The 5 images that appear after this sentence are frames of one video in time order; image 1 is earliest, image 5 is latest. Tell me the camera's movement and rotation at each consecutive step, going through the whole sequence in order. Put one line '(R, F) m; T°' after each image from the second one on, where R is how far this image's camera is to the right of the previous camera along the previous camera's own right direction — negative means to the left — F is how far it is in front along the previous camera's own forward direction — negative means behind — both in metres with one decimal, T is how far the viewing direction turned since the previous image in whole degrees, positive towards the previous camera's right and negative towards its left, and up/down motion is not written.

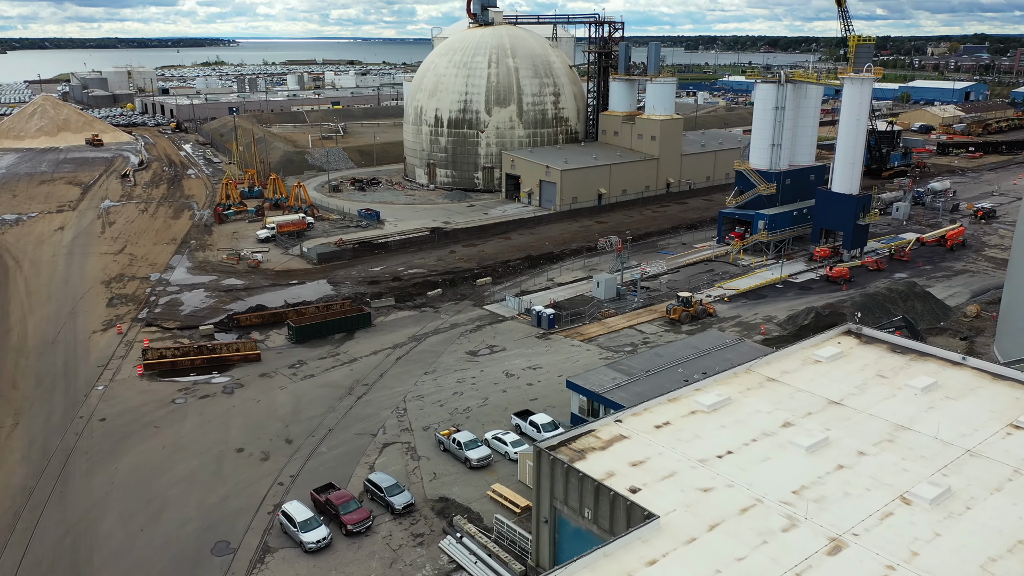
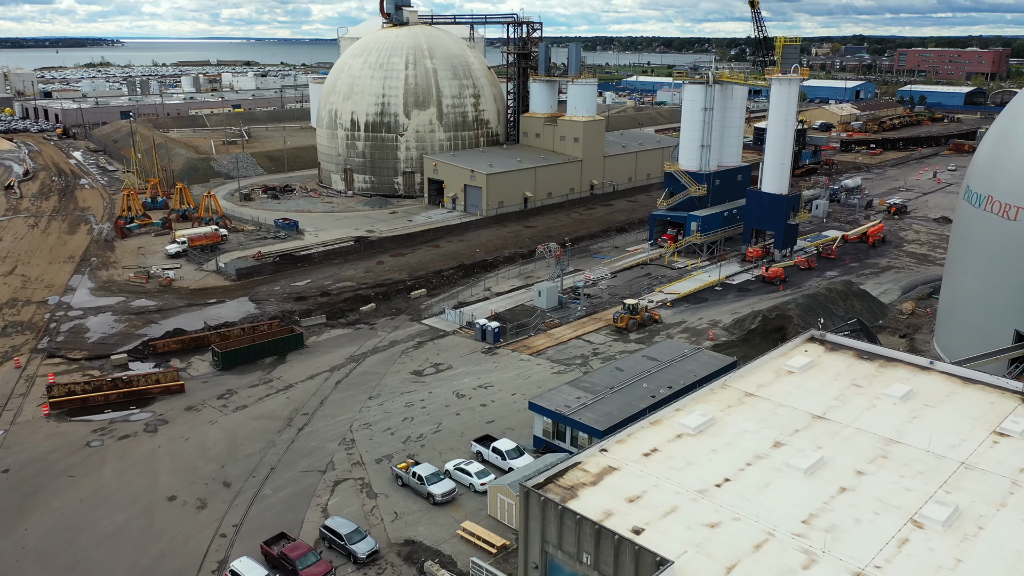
(-1.3, +1.5) m; +6°
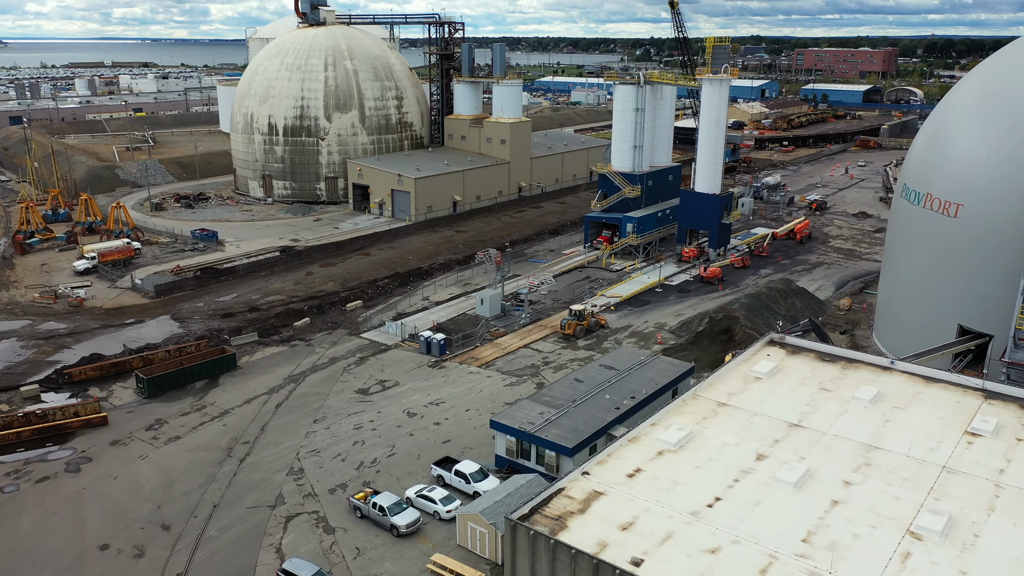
(-1.0, +1.1) m; +6°
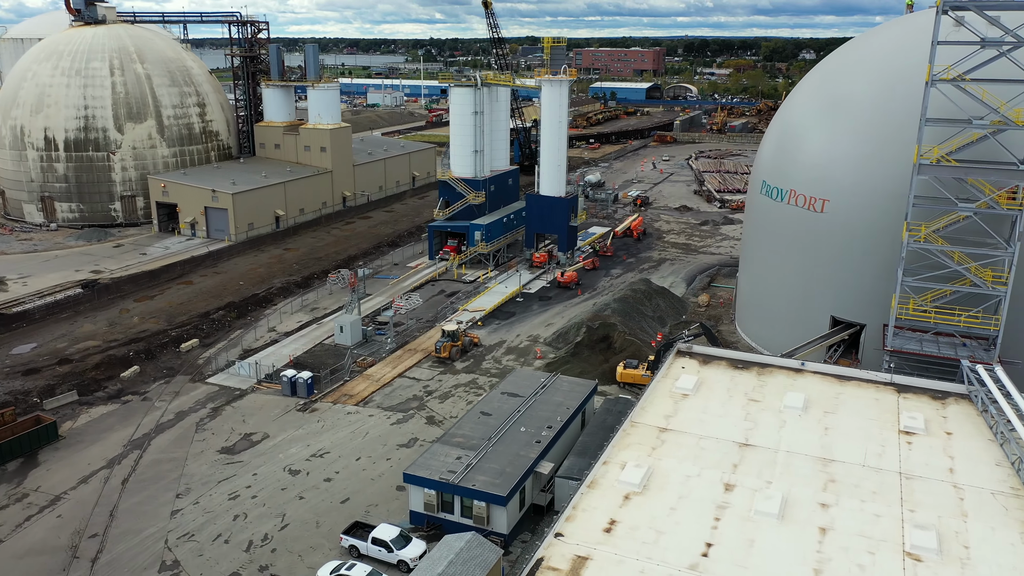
(-2.3, +2.5) m; +14°
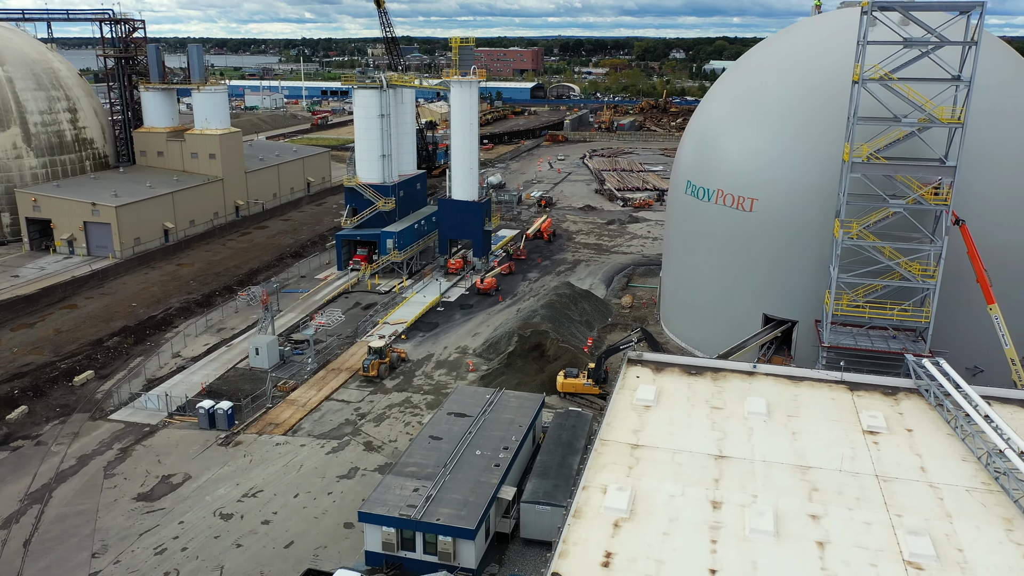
(-1.4, +1.2) m; +8°
